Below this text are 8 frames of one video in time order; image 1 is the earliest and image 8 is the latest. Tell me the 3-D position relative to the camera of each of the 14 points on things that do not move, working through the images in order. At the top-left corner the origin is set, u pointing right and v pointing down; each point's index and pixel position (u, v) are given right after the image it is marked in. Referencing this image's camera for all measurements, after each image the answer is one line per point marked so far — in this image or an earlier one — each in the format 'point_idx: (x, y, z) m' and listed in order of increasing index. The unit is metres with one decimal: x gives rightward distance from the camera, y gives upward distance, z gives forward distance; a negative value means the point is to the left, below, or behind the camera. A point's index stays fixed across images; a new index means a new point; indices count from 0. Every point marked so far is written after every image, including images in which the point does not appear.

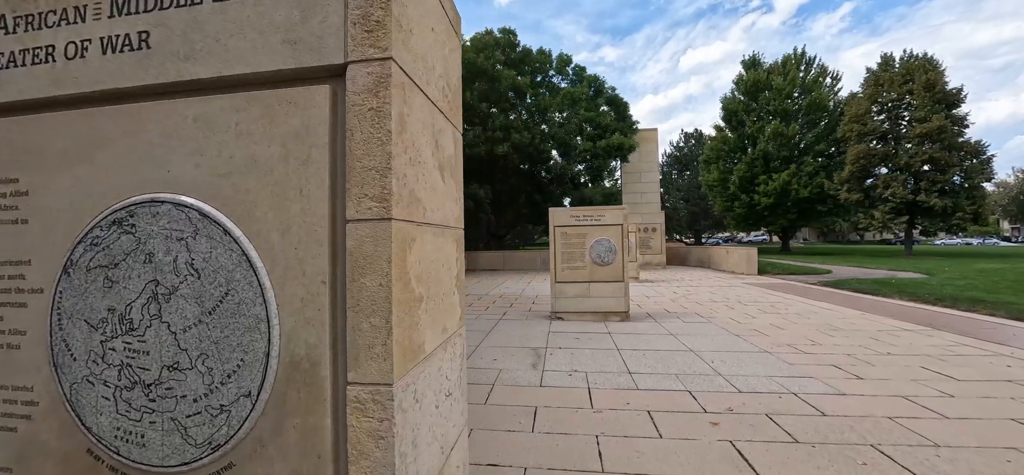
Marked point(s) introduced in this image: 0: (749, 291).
0: (+7.2, -1.6, +12.3) m
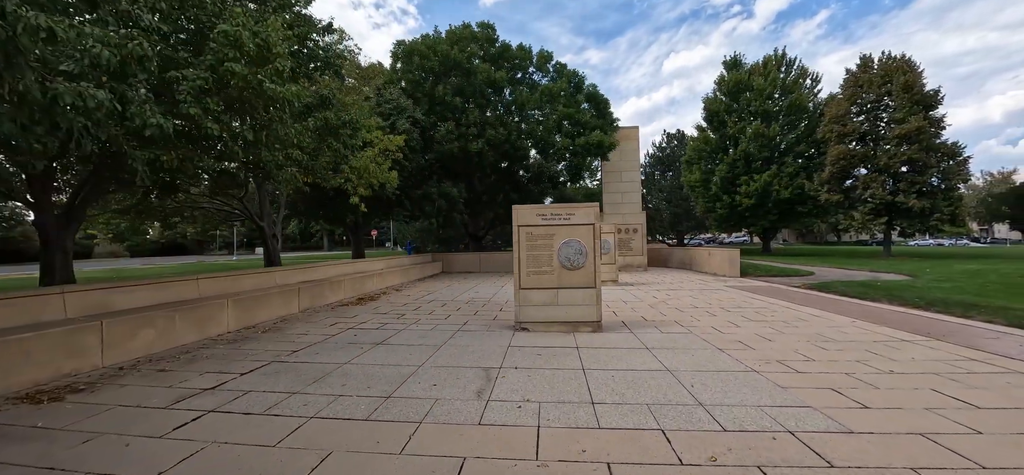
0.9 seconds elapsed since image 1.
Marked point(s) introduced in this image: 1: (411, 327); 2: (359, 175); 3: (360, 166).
0: (+6.3, -1.7, +11.6) m
1: (-2.0, -1.8, +8.2) m
2: (-5.0, +2.0, +13.4) m
3: (-4.9, +2.3, +13.1) m
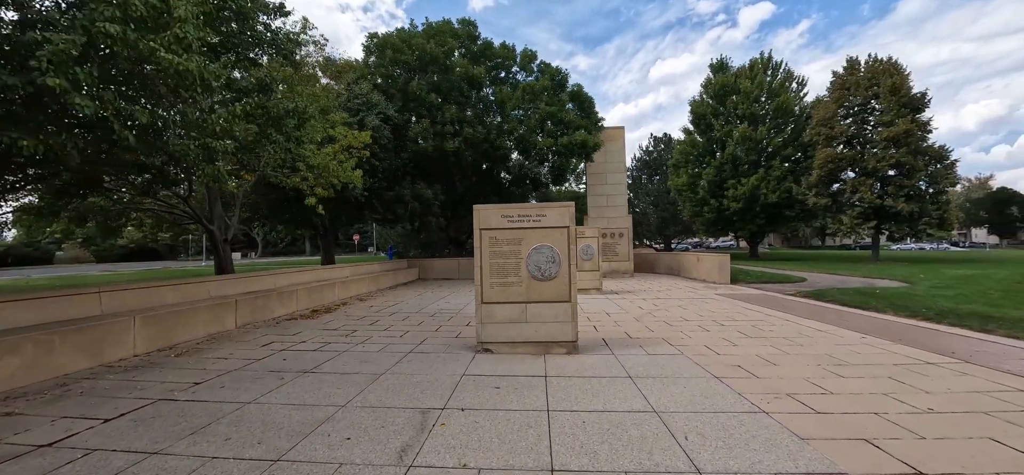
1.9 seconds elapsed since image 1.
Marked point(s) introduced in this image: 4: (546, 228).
0: (+5.6, -1.8, +10.6) m
1: (-2.7, -1.9, +7.0) m
2: (-5.8, +1.9, +12.2) m
3: (-5.7, +2.2, +11.9) m
4: (+0.5, +0.2, +6.3) m
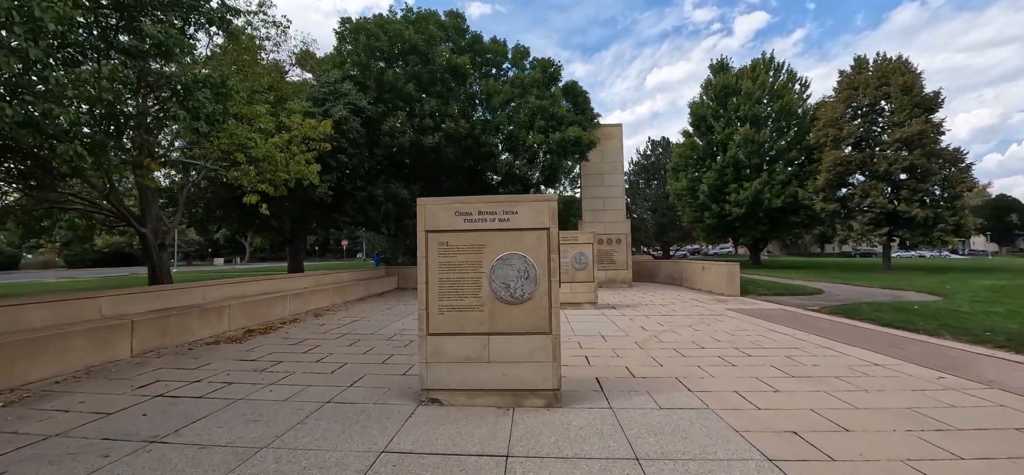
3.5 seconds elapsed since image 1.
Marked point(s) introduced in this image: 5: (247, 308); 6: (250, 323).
0: (+5.0, -1.9, +8.9) m
1: (-3.2, -1.9, +5.1) m
2: (-6.3, +1.8, +10.4) m
3: (-6.2, +2.1, +10.1) m
4: (+0.1, +0.1, +4.5) m
5: (-6.2, -1.6, +9.4) m
6: (-6.2, -2.0, +9.5) m
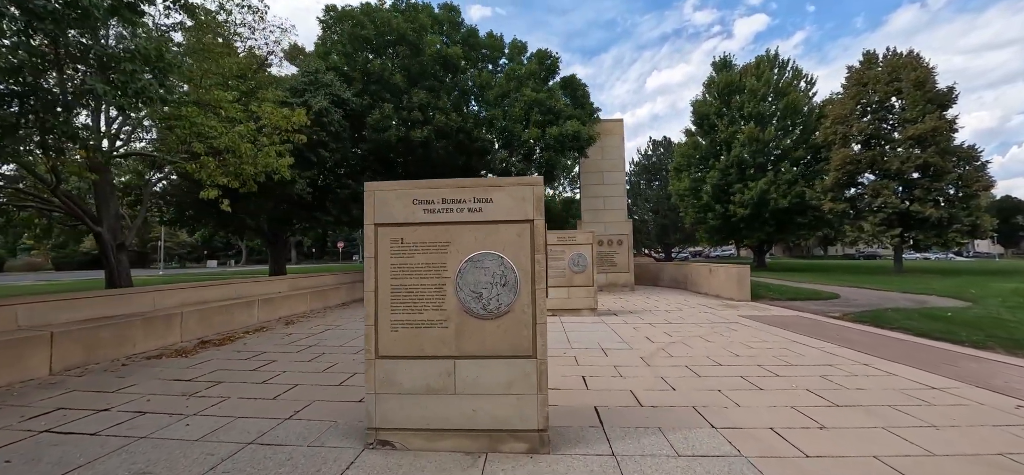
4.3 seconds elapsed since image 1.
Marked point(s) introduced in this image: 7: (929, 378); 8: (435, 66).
0: (+4.8, -1.9, +7.8) m
1: (-3.4, -1.9, +4.1) m
2: (-6.6, +1.8, +9.4) m
3: (-6.4, +2.1, +9.1) m
4: (-0.2, +0.1, +3.5) m
5: (-6.4, -1.6, +8.4) m
6: (-6.4, -2.0, +8.5) m
7: (+5.5, -1.8, +5.4) m
8: (-3.1, +6.9, +16.3) m
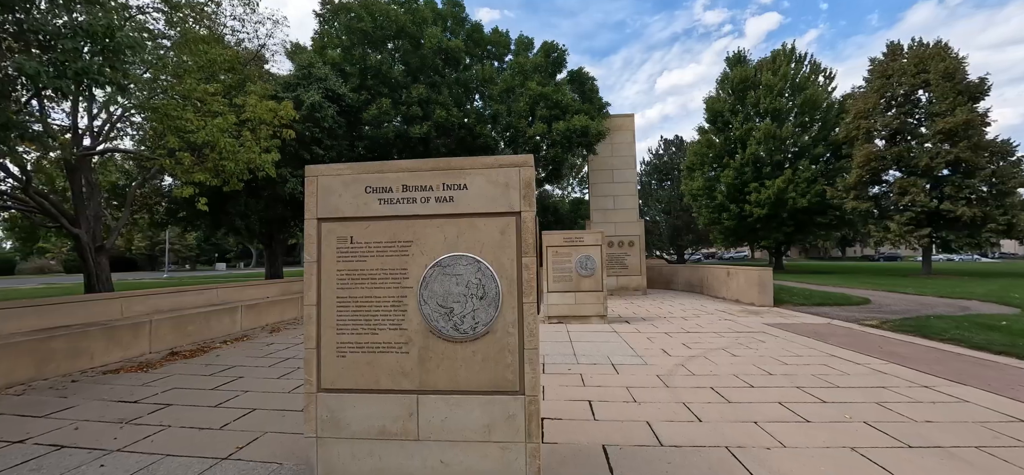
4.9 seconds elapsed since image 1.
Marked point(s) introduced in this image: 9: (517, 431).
0: (+4.8, -1.9, +6.9) m
1: (-3.5, -1.9, +3.4) m
2: (-6.5, +1.8, +8.7) m
3: (-6.4, +2.0, +8.4) m
4: (-0.3, +0.2, +2.7) m
5: (-6.4, -1.7, +7.7) m
6: (-6.4, -2.0, +7.8) m
7: (+5.5, -1.8, +4.4) m
8: (-3.0, +6.8, +15.5) m
9: (0.0, -1.2, +2.6) m
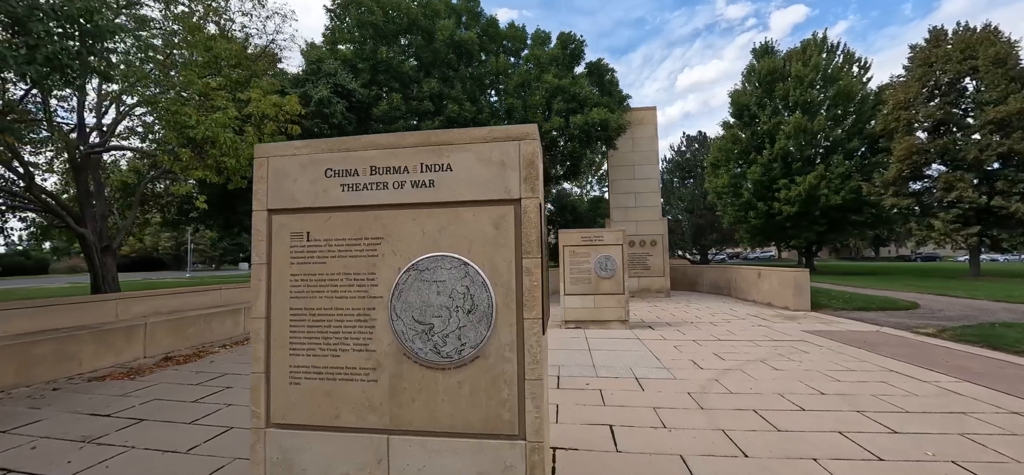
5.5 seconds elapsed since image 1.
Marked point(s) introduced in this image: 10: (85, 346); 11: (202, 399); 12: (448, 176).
0: (+5.0, -1.9, +6.0) m
1: (-3.5, -1.9, +2.9) m
2: (-6.3, +1.8, +8.4) m
3: (-6.2, +2.0, +8.1) m
4: (-0.3, +0.2, +2.1) m
5: (-6.2, -1.6, +7.4) m
6: (-6.2, -2.0, +7.5) m
7: (+5.5, -1.8, +3.6) m
8: (-2.4, +6.8, +15.0) m
9: (0.0, -1.2, +2.0) m
10: (-6.4, -1.6, +6.1) m
11: (-3.8, -2.0, +5.0) m
12: (-0.4, +0.3, +2.1) m
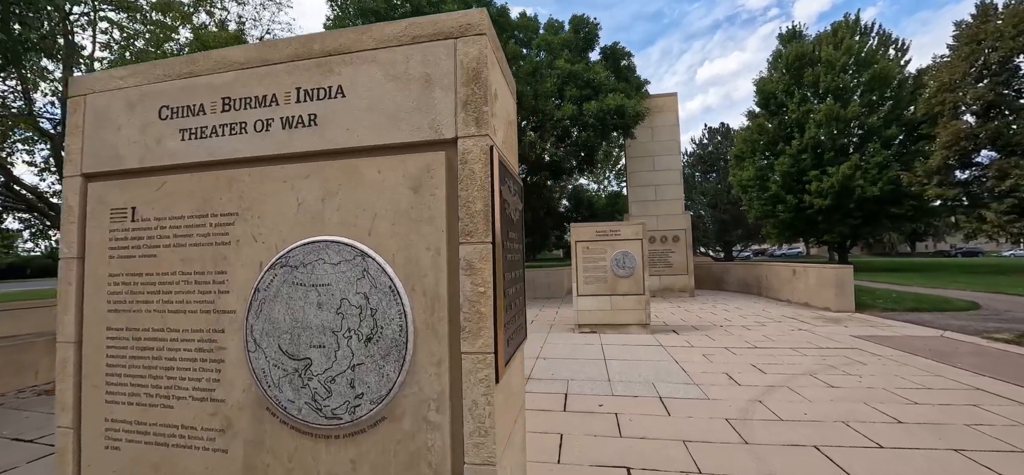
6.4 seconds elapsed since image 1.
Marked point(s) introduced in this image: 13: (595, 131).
0: (+5.0, -1.7, +5.0) m
1: (-3.6, -1.8, +2.2) m
2: (-6.2, +1.8, +7.8) m
3: (-6.1, +2.1, +7.5) m
4: (-0.5, +0.3, +1.3) m
5: (-6.1, -1.6, +6.8) m
6: (-6.1, -2.0, +6.9) m
7: (+5.4, -1.6, +2.5) m
8: (-2.1, +6.9, +14.3) m
9: (-0.2, -1.1, +1.1) m
10: (-6.4, -1.6, +5.5) m
11: (-3.8, -1.9, +4.3) m
12: (-0.5, +0.4, +1.3) m
13: (+2.9, +3.8, +14.5) m
